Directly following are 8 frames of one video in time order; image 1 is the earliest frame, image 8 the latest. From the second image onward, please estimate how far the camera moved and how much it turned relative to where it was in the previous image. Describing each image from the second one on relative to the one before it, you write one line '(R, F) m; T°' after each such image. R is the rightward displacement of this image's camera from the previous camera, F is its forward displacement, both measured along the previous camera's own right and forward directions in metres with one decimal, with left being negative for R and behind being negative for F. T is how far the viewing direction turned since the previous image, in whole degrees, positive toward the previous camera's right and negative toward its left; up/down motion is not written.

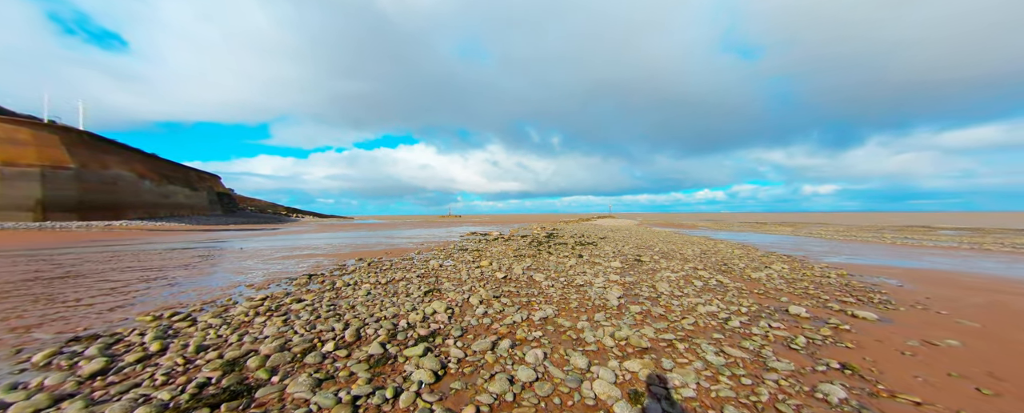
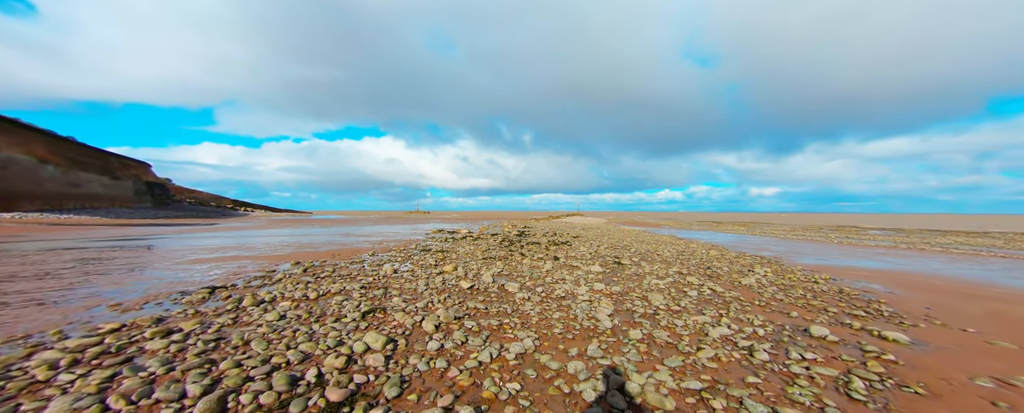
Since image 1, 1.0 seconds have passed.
(+0.1, +1.9) m; +6°
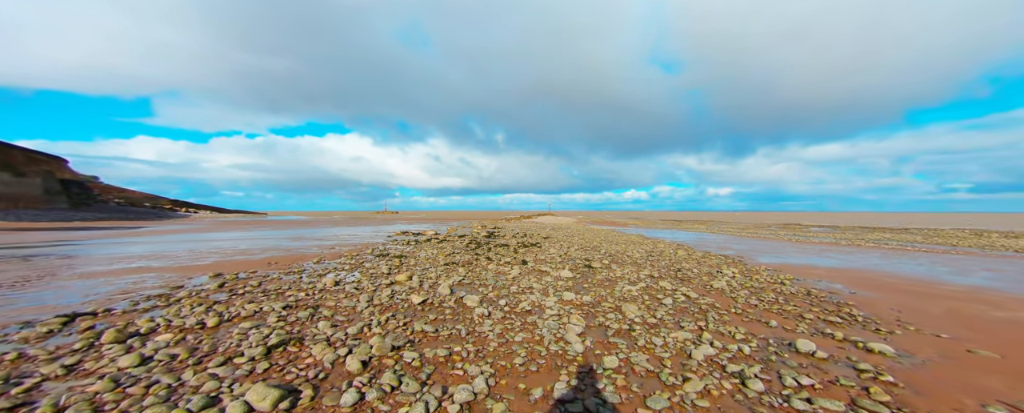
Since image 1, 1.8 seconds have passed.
(+0.4, +1.1) m; +5°
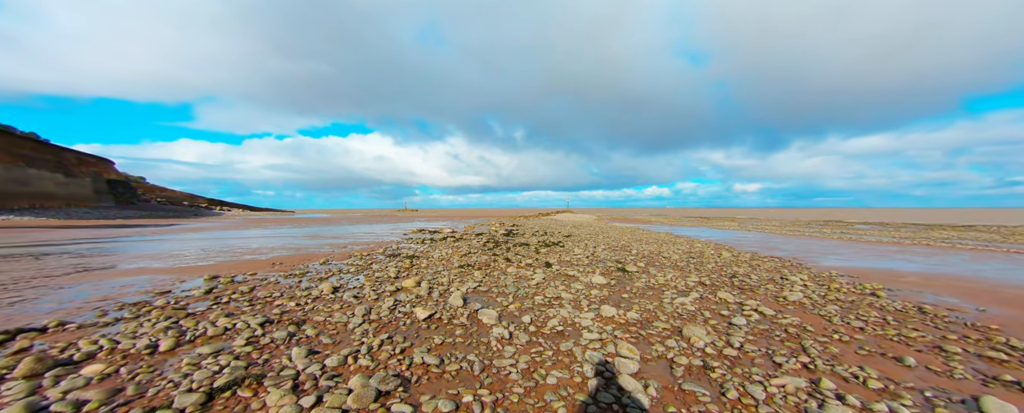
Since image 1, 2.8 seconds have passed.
(-0.2, +1.6) m; -3°
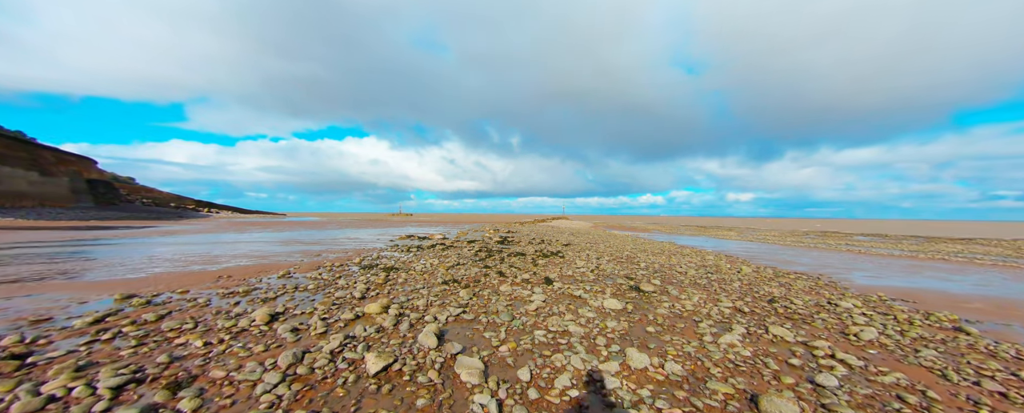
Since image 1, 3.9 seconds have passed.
(0.0, +2.0) m; +1°
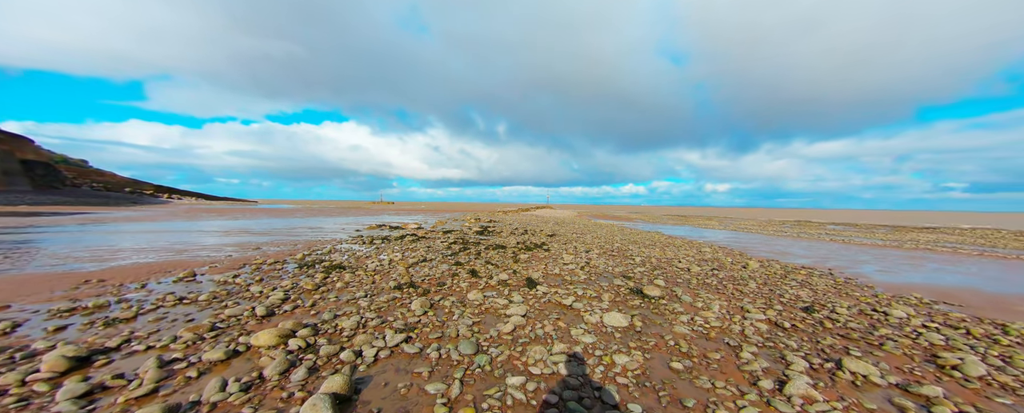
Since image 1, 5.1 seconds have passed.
(+0.3, +2.4) m; +3°
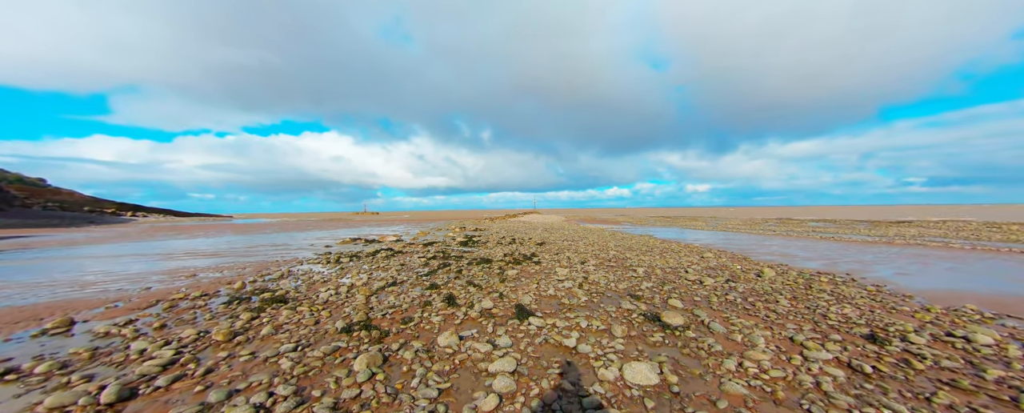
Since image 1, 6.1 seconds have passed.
(+0.1, +1.8) m; +3°
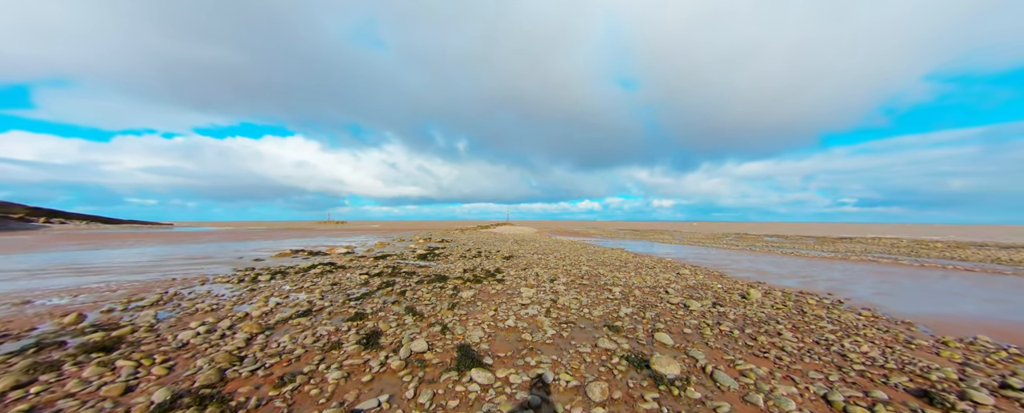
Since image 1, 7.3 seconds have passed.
(+0.6, +1.9) m; +5°
